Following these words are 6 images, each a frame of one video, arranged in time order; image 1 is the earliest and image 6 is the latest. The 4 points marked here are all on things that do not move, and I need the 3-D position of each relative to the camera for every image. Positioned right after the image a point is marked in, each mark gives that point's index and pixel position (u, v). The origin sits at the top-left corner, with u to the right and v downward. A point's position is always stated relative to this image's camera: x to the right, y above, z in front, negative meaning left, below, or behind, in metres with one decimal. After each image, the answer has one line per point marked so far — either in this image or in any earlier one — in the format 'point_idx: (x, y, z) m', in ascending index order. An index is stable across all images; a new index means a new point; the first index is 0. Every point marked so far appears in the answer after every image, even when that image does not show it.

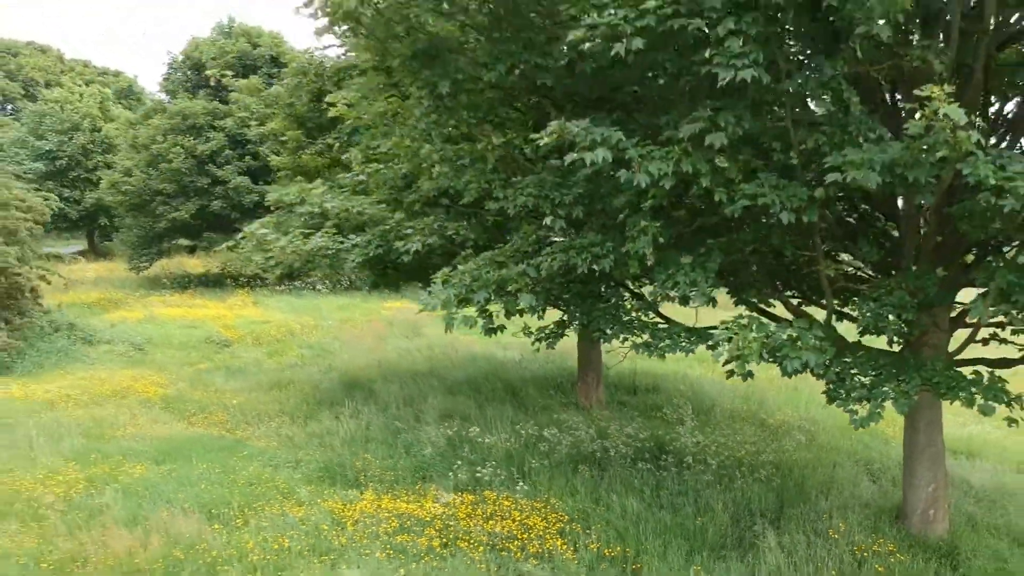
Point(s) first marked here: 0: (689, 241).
0: (+0.9, +0.2, +4.1) m
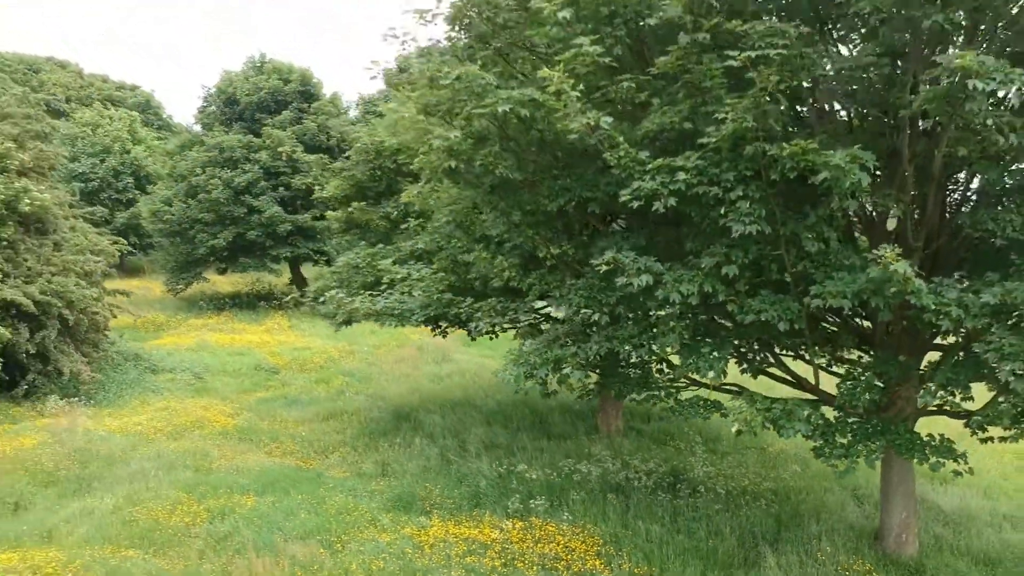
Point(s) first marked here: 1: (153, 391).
0: (+1.3, -0.3, +5.2) m
1: (-5.2, -1.5, +11.1) m
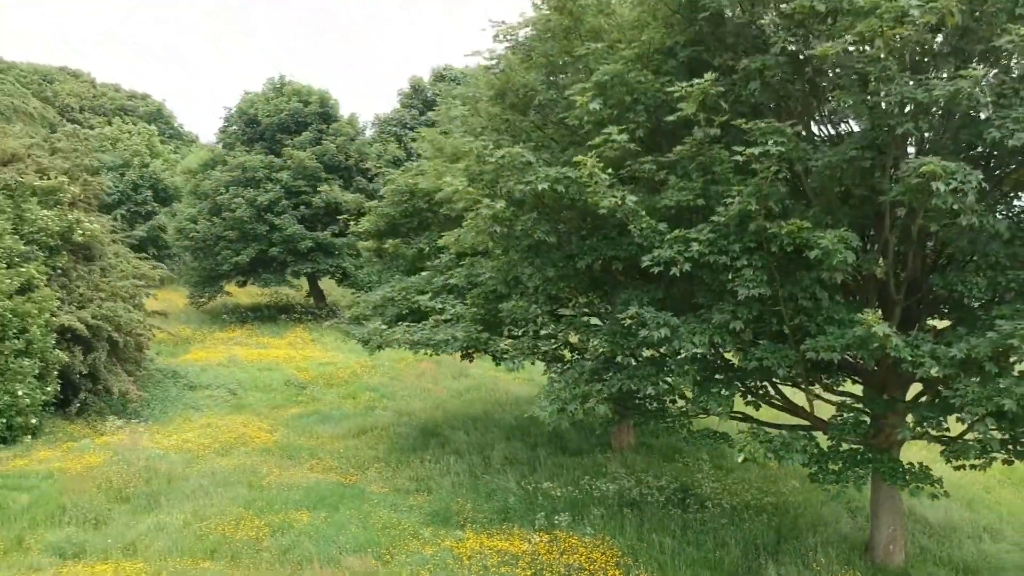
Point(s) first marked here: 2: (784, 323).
0: (+1.6, -0.7, +6.0) m
1: (-4.9, -1.9, +11.9) m
2: (+2.0, -0.3, +5.5) m
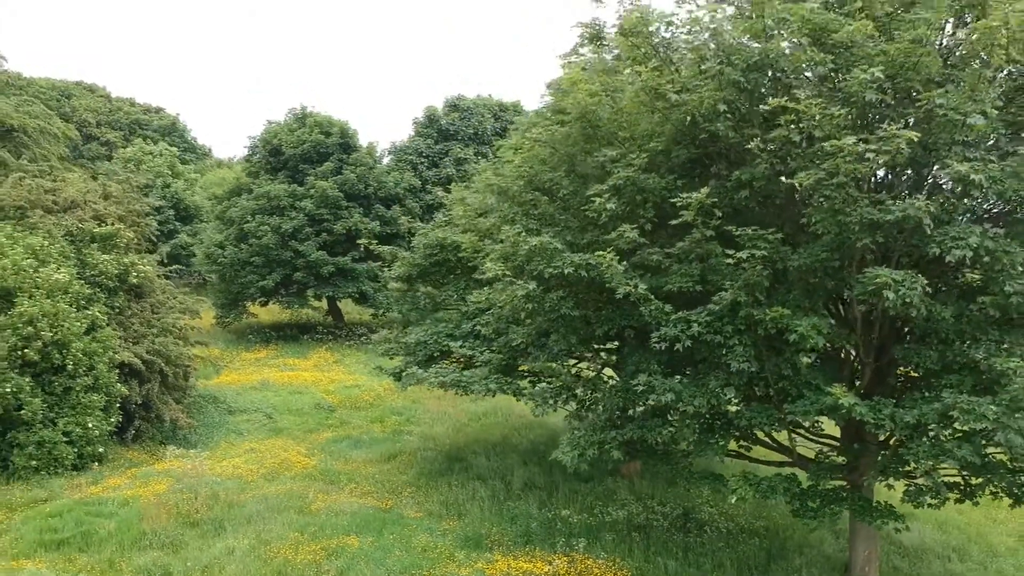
0: (+1.8, -1.3, +7.1) m
1: (-4.7, -2.5, +13.0) m
2: (+2.2, -0.9, +6.6) m
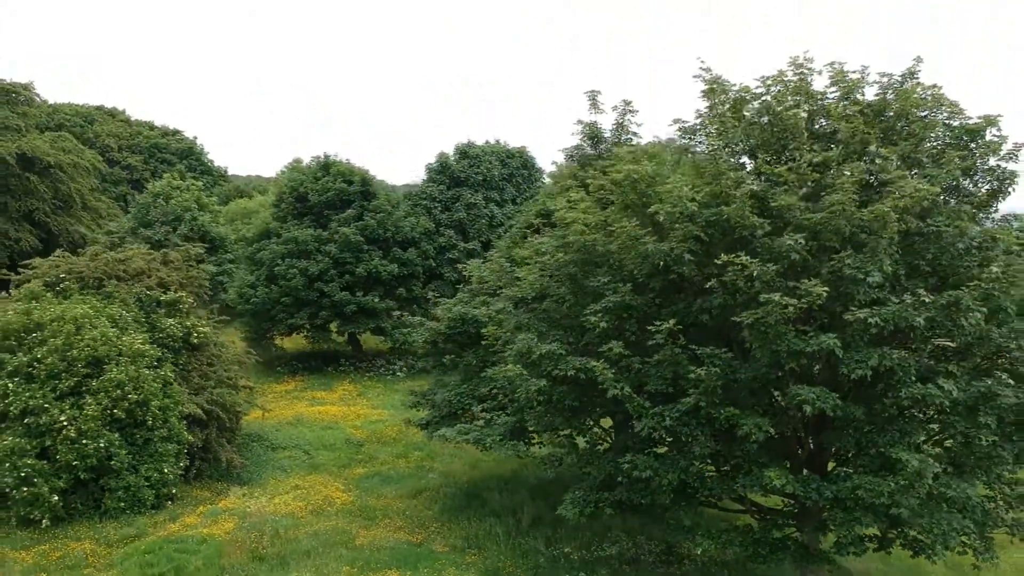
0: (+2.0, -2.4, +9.0) m
1: (-4.5, -3.5, +14.9) m
2: (+2.4, -2.0, +8.5) m
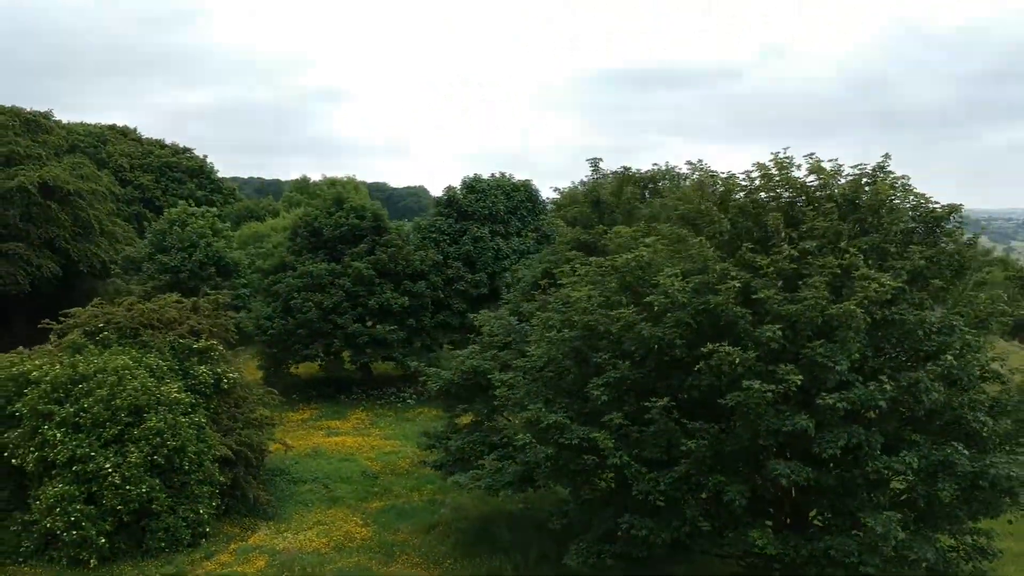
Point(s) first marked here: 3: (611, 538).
0: (+2.1, -3.3, +10.0) m
1: (-4.3, -4.5, +16.0) m
2: (+2.5, -2.9, +9.5) m
3: (+1.3, -3.4, +10.4) m
